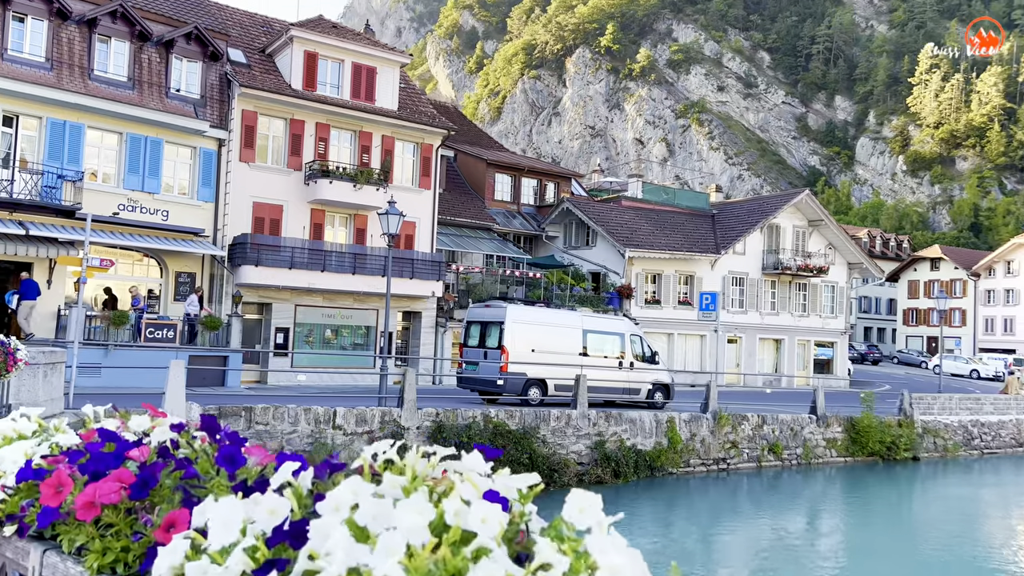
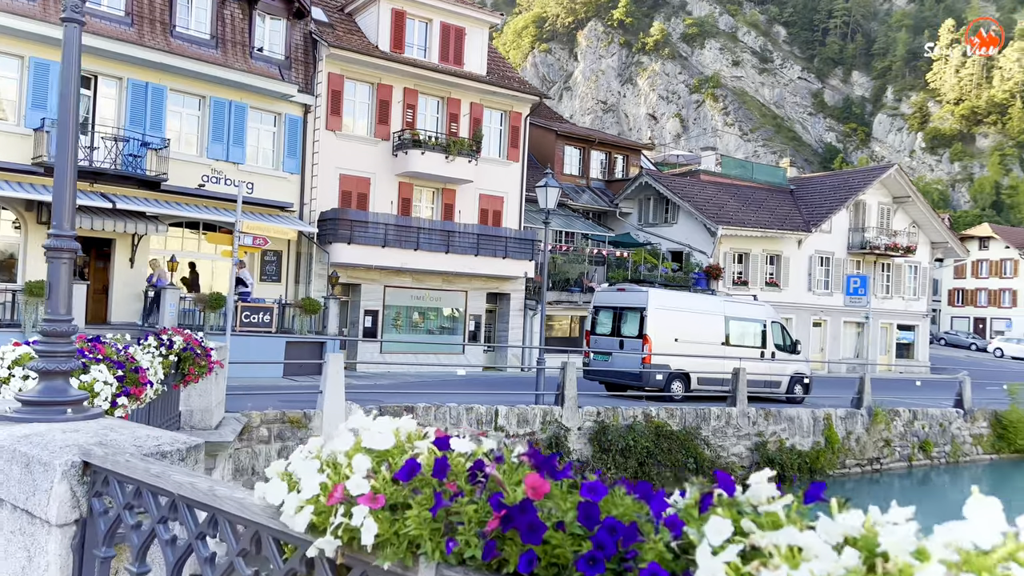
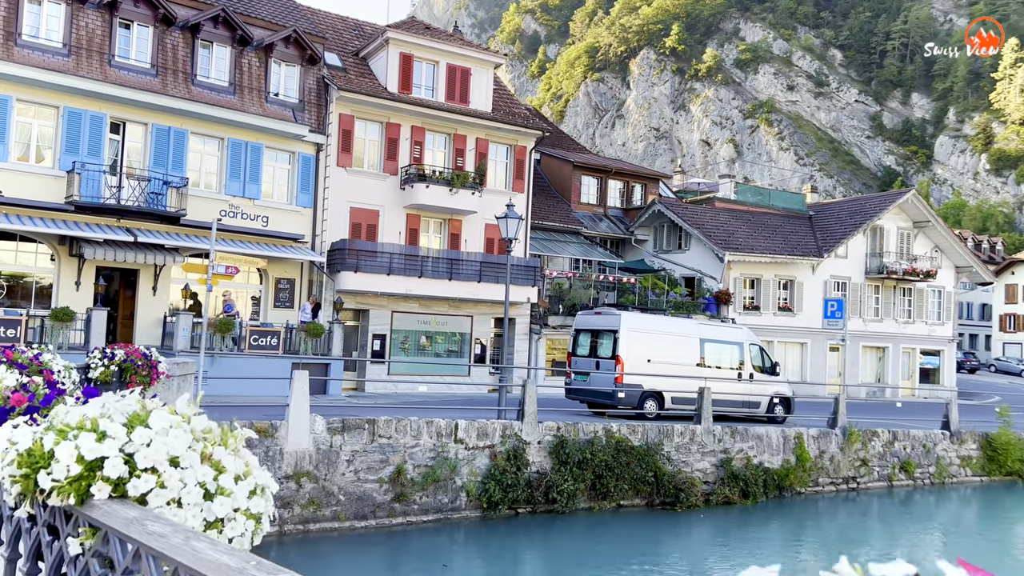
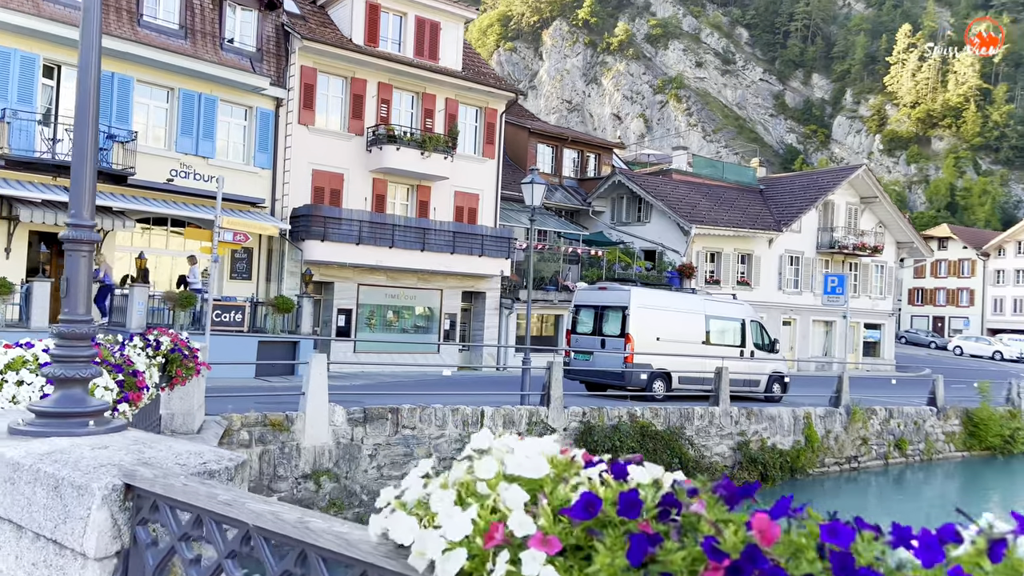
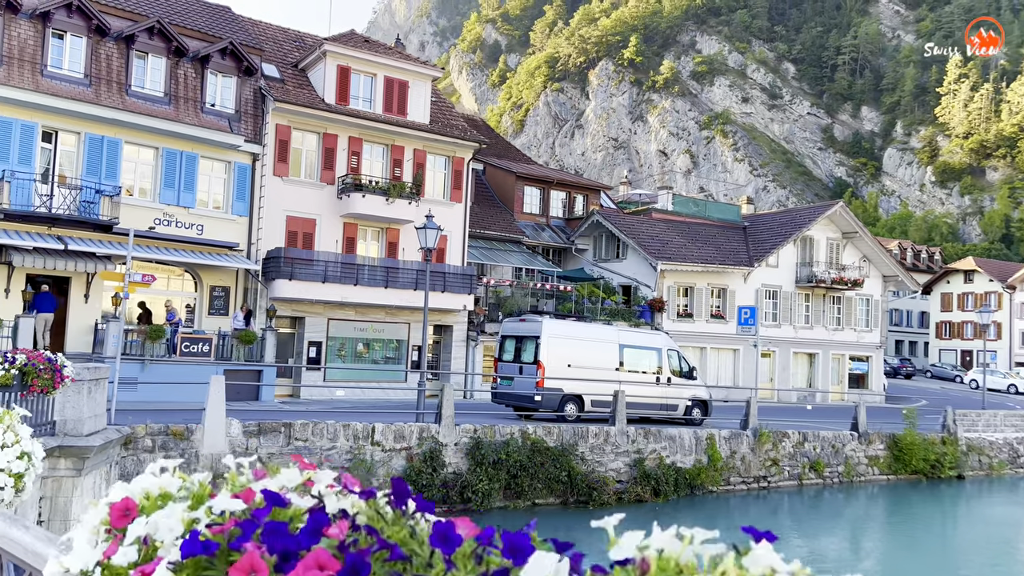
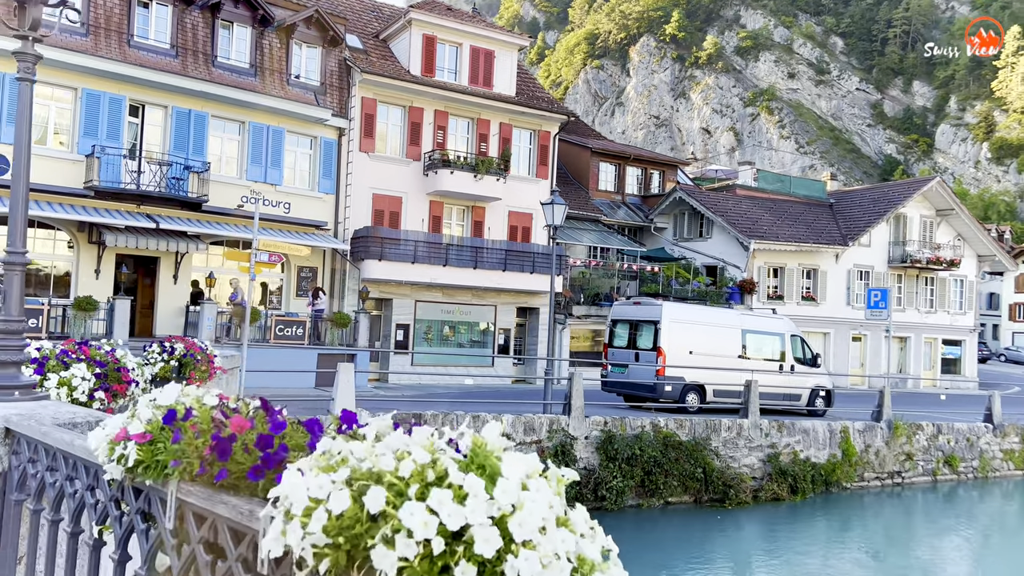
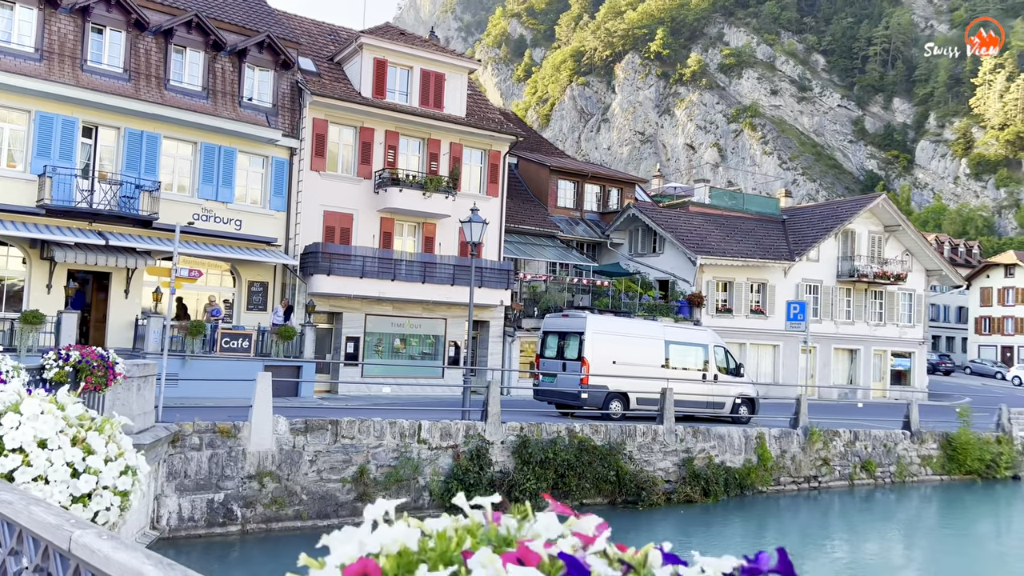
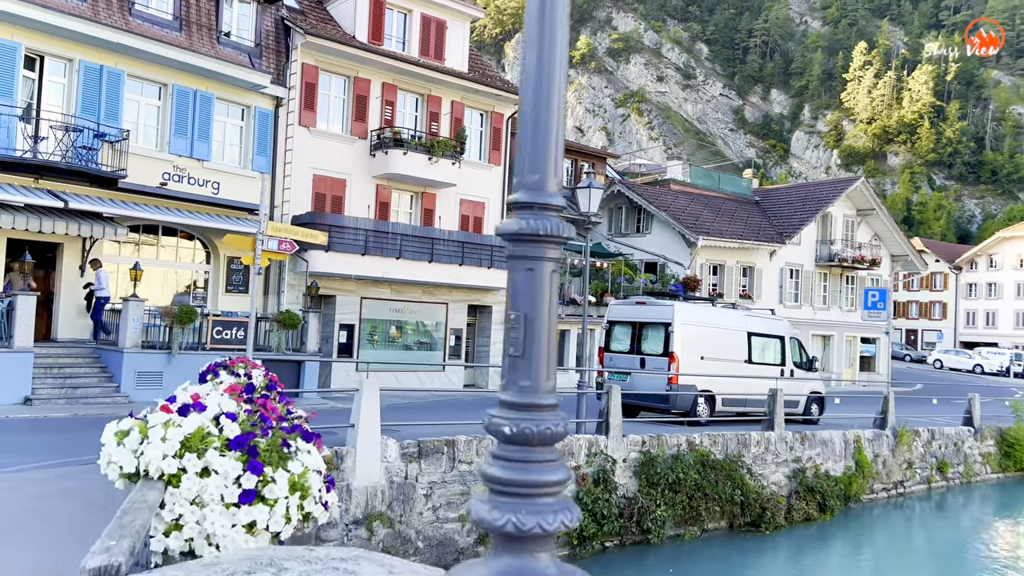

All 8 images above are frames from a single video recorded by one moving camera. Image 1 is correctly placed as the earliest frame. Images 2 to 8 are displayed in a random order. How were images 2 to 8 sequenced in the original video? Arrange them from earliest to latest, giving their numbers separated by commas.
5, 7, 3, 6, 2, 4, 8
